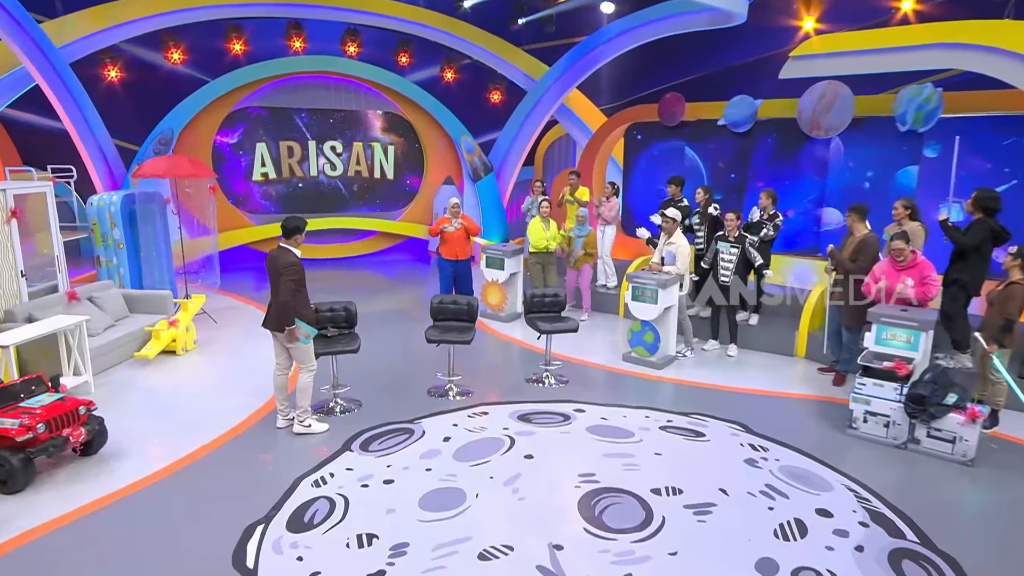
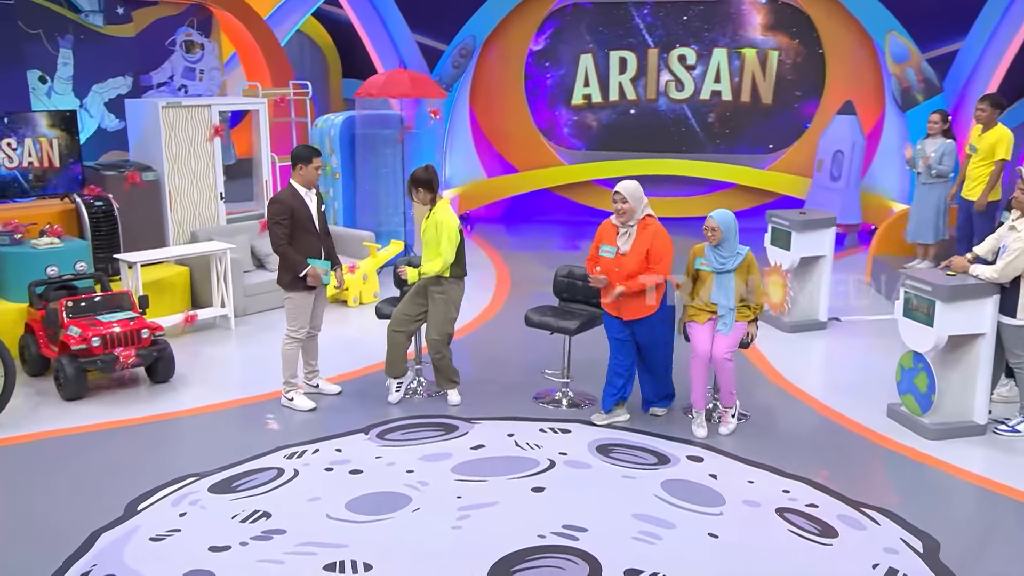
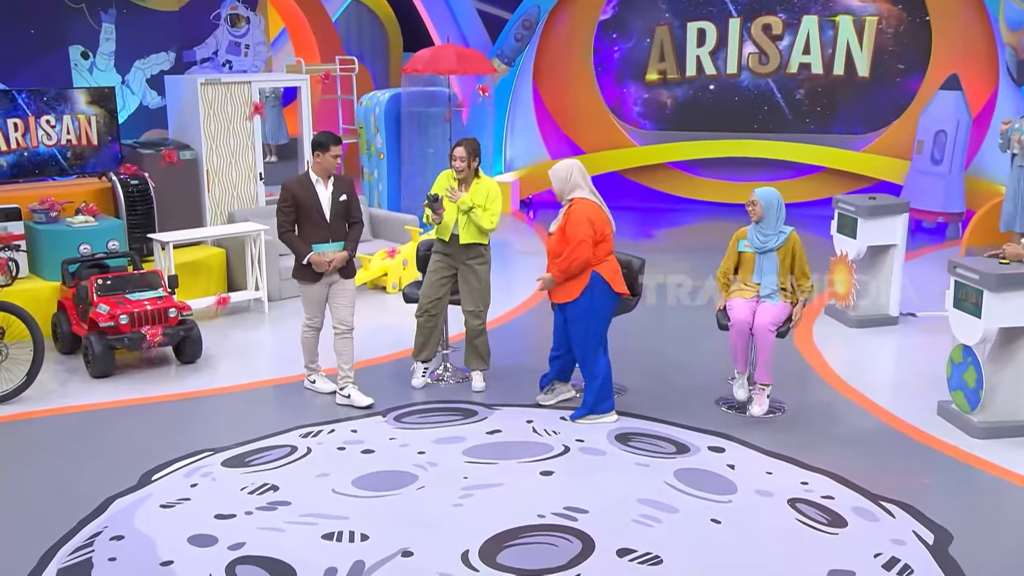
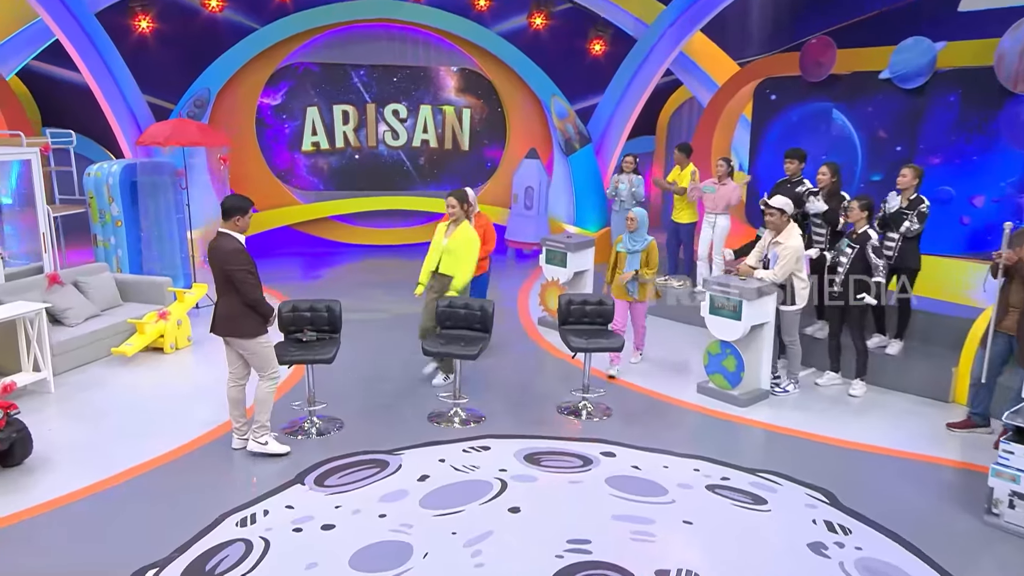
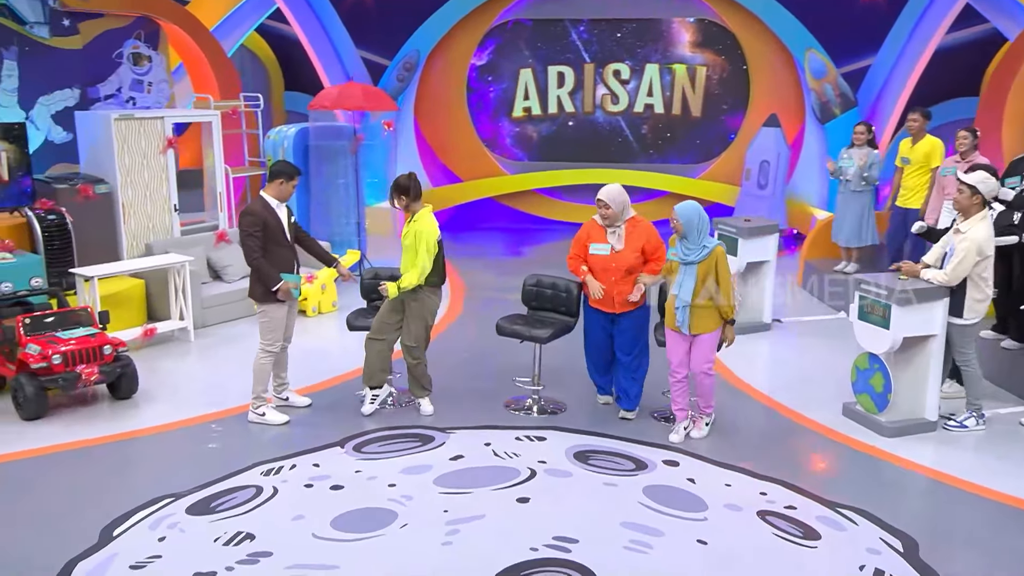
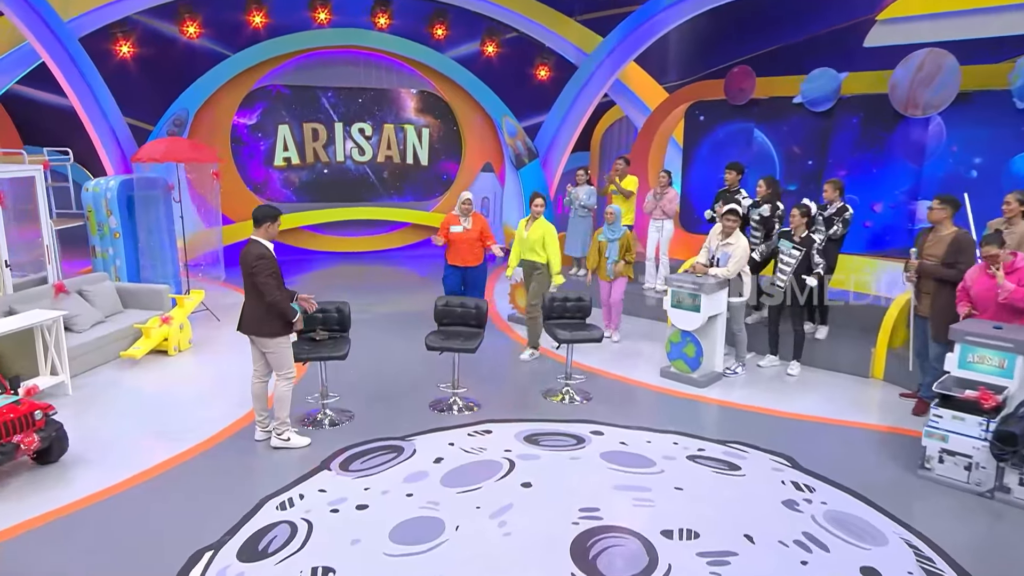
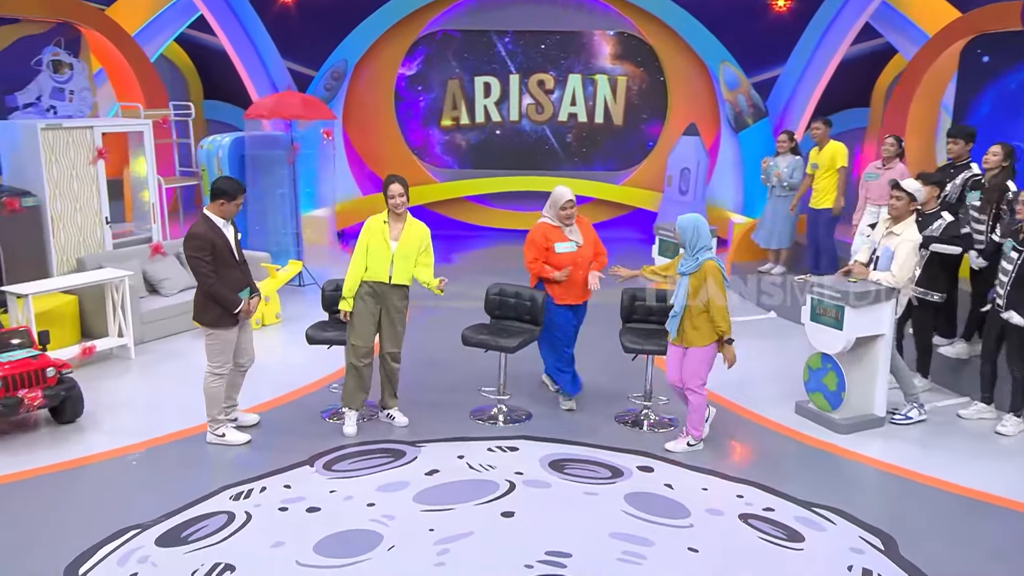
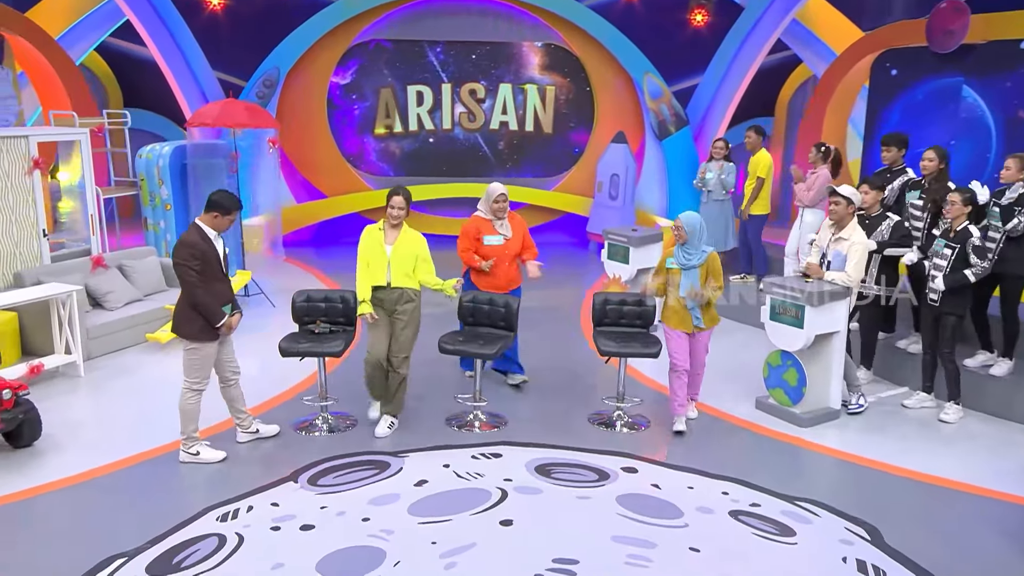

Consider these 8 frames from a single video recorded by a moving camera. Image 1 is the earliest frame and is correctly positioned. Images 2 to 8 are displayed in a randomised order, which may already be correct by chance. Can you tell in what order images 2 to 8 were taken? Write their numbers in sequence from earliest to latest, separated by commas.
6, 4, 8, 7, 5, 2, 3
